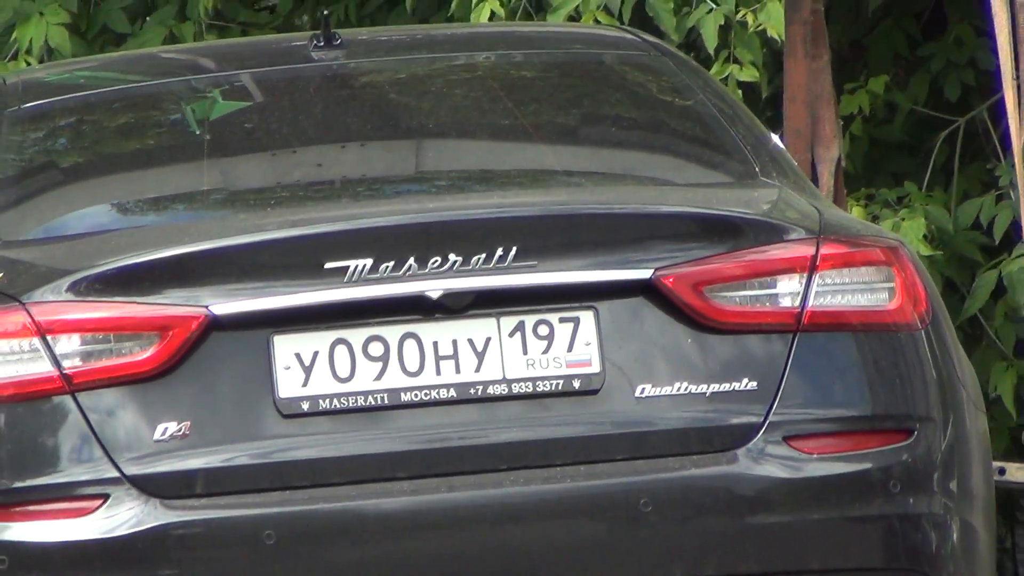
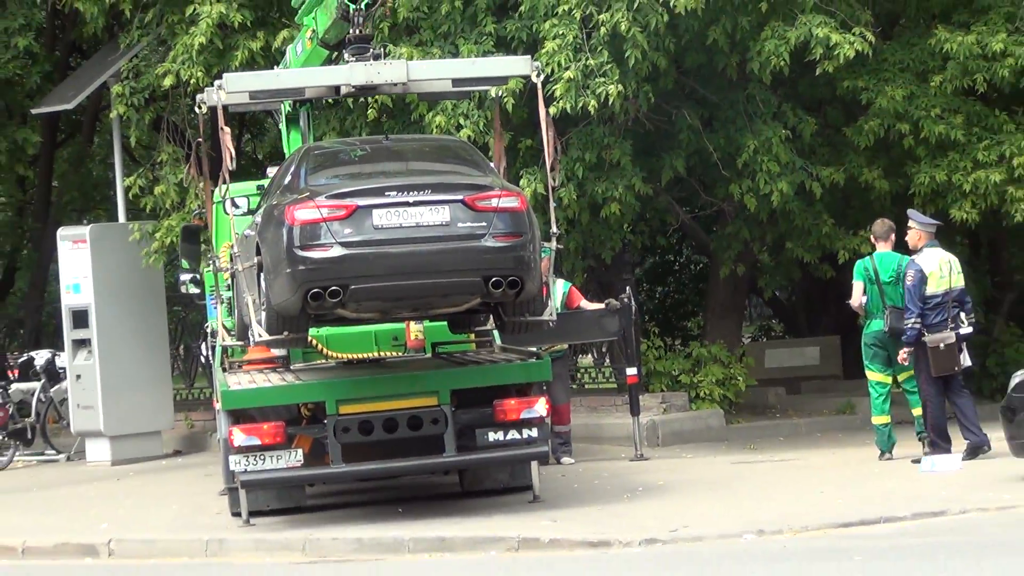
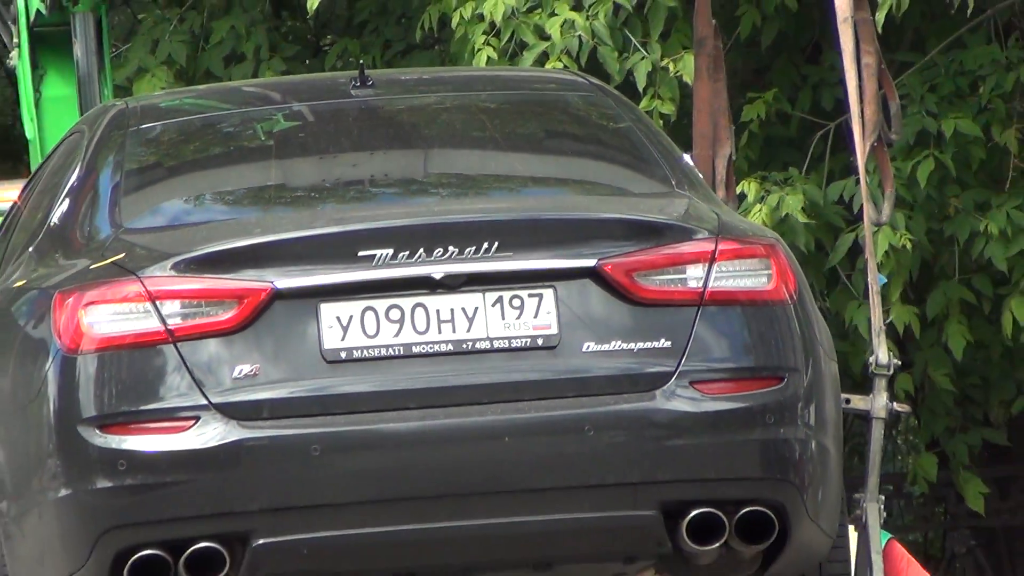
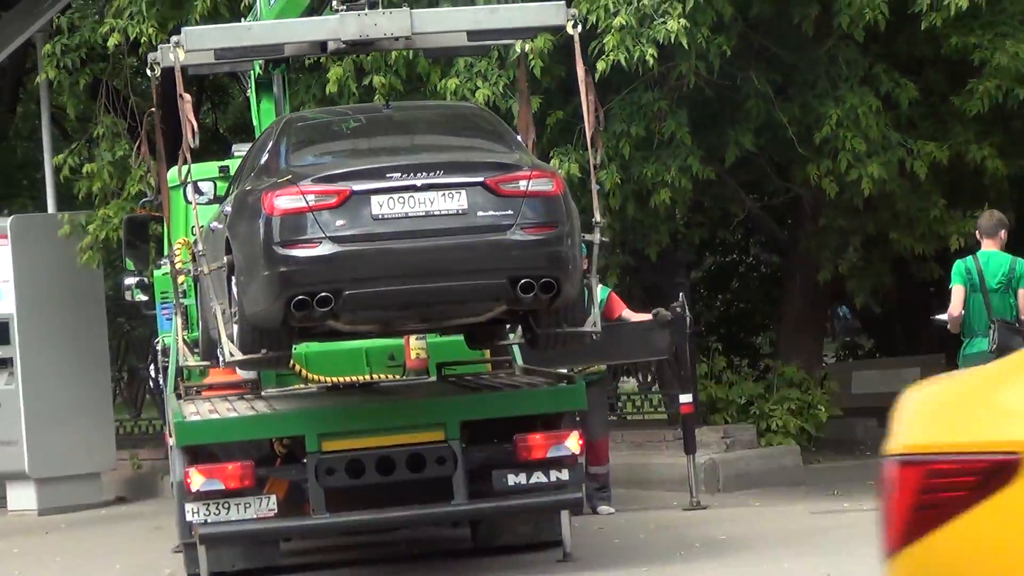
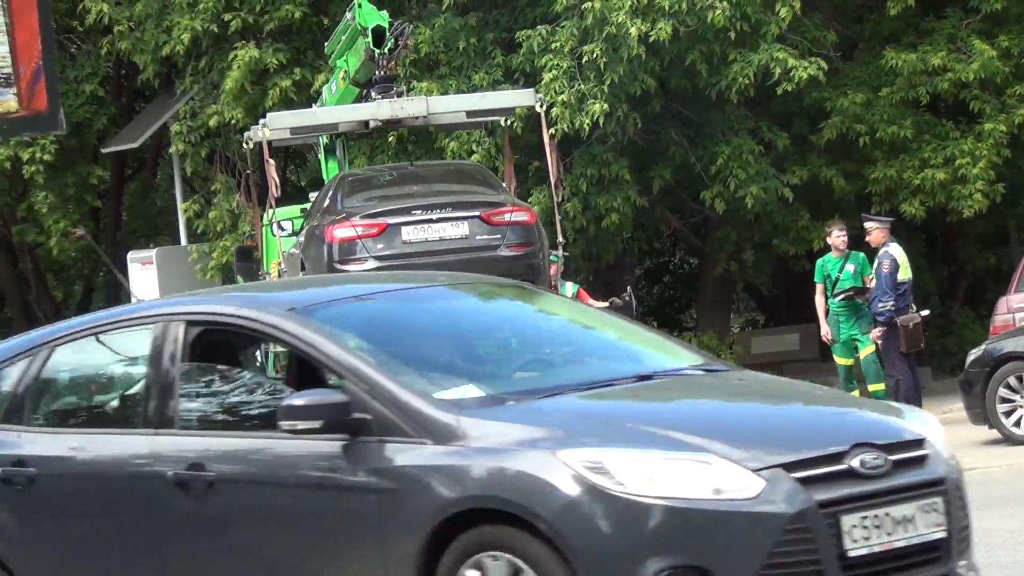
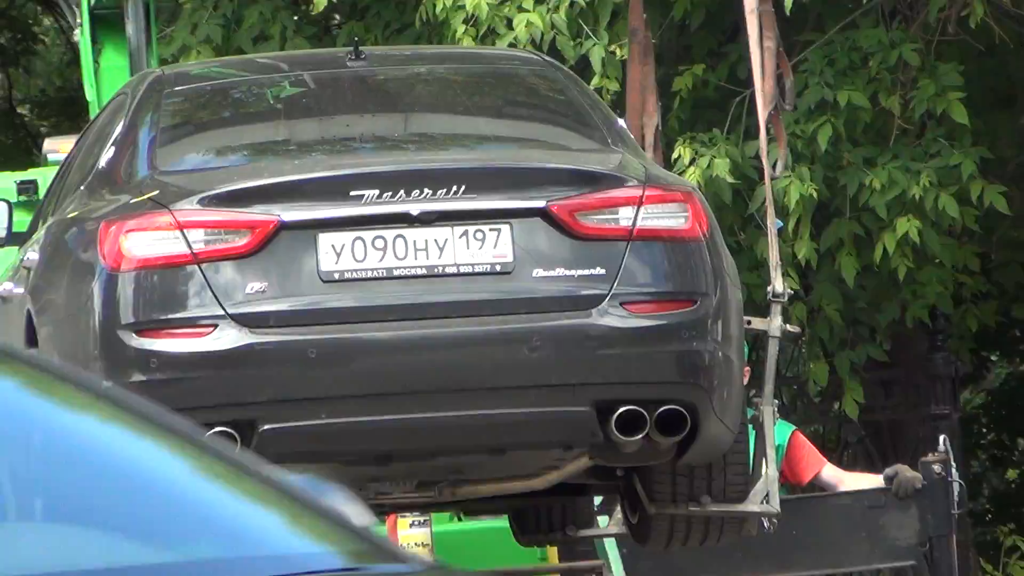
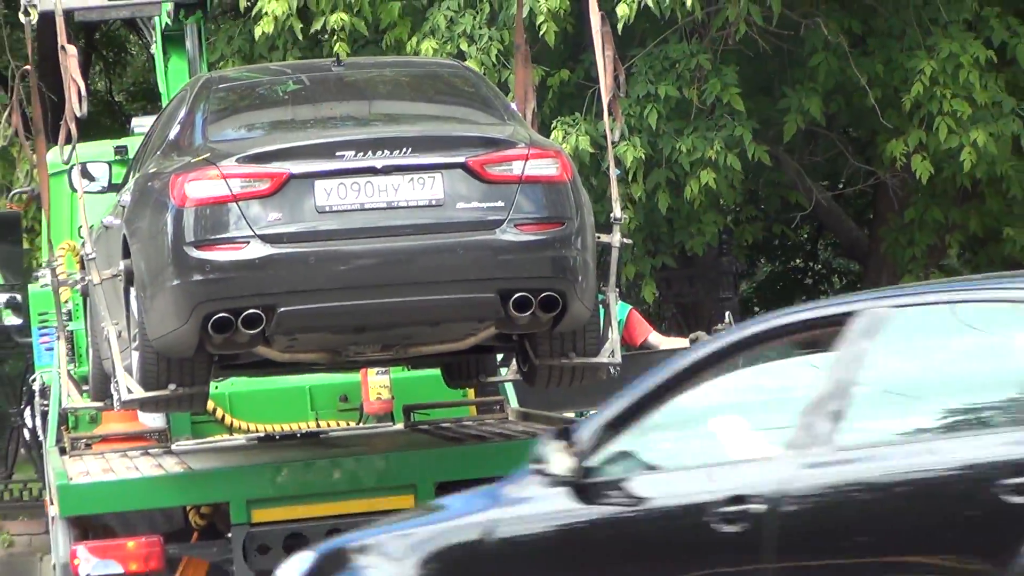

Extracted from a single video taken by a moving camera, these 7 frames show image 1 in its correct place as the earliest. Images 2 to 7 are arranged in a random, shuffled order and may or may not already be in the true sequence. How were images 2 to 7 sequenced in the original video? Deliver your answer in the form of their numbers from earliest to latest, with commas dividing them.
3, 6, 7, 4, 2, 5
